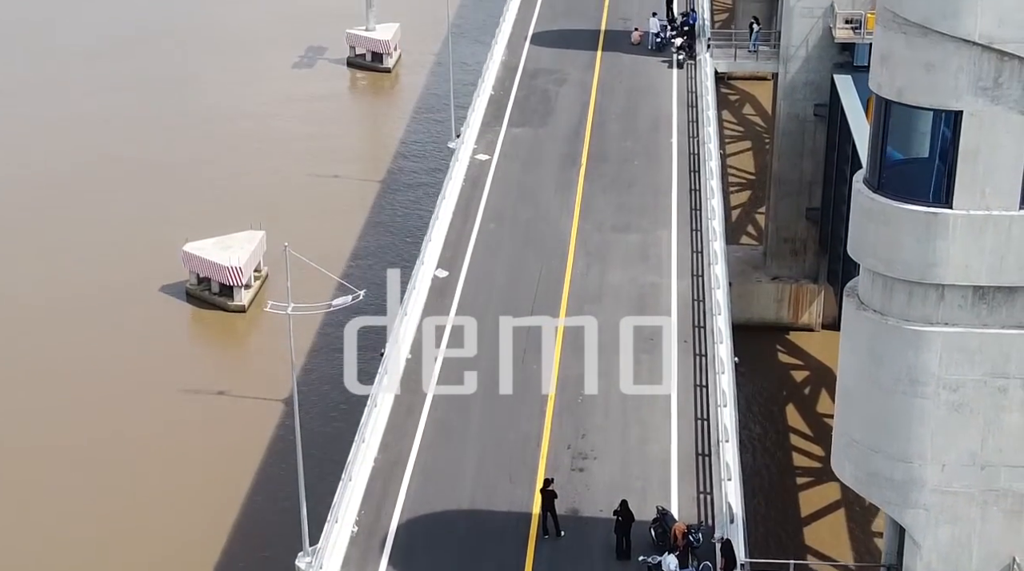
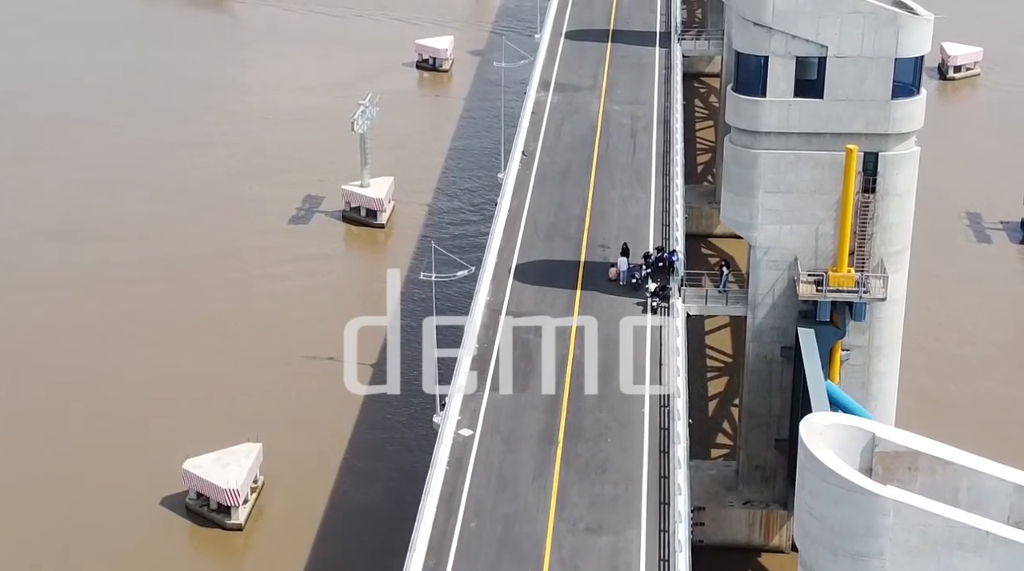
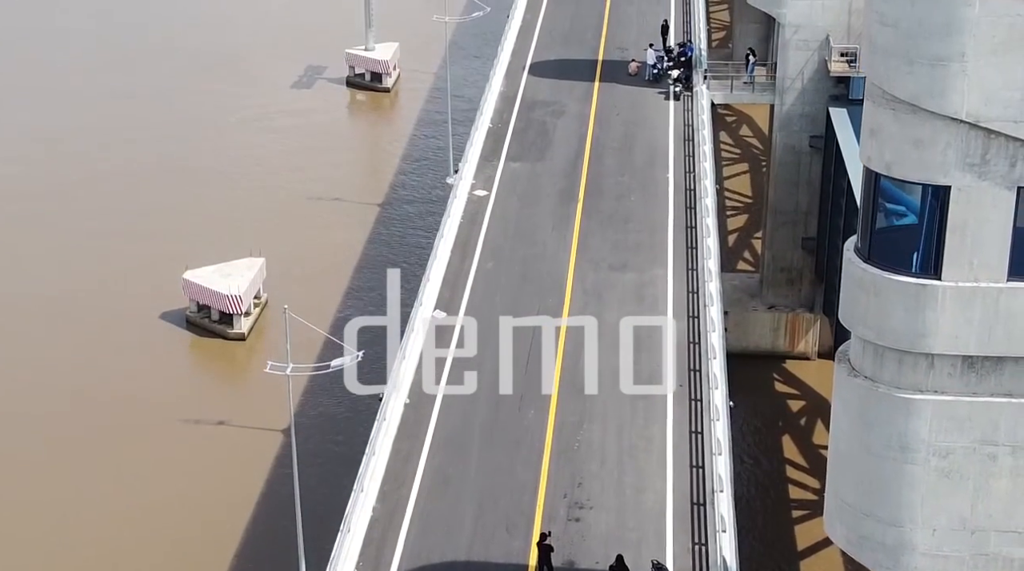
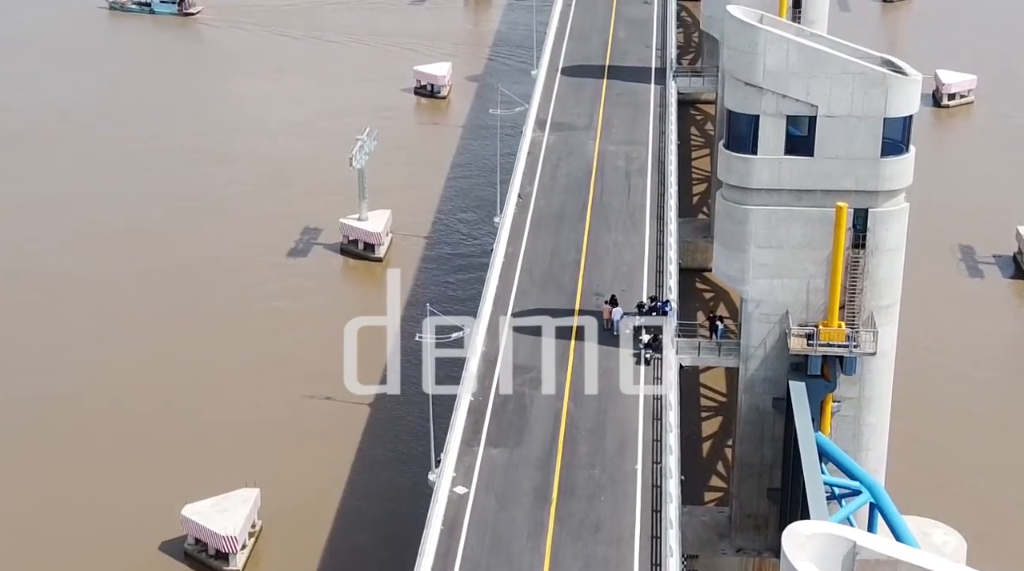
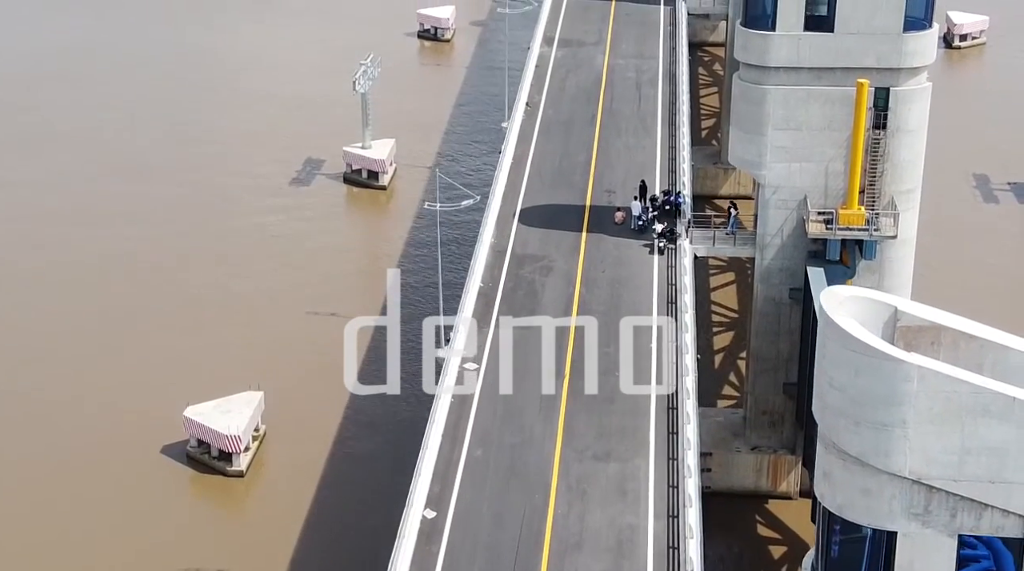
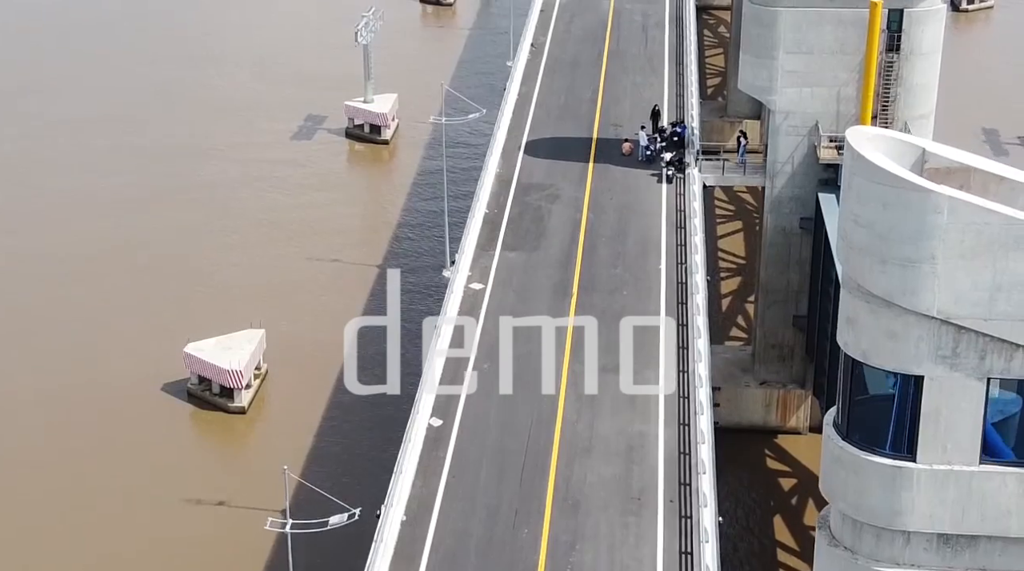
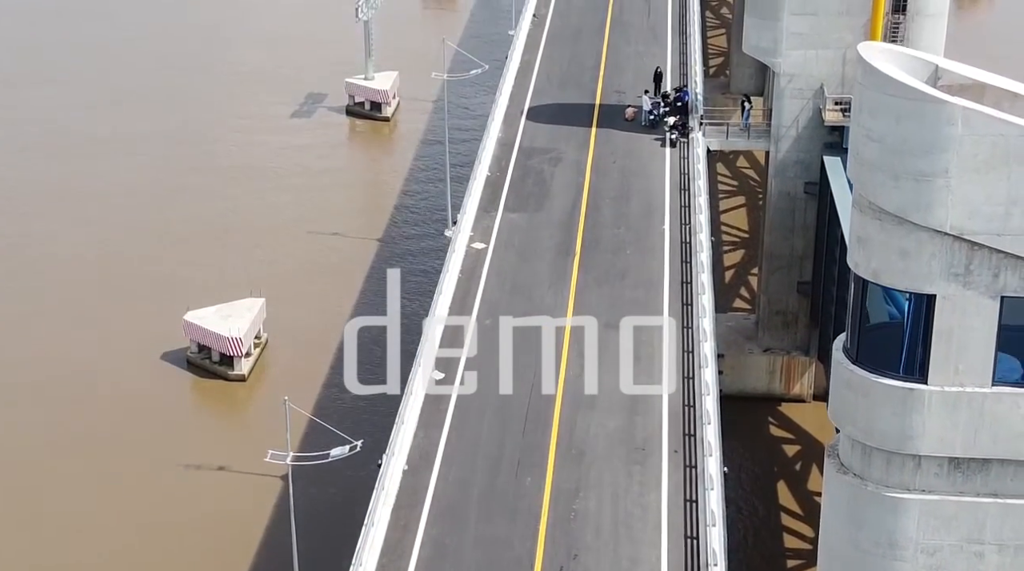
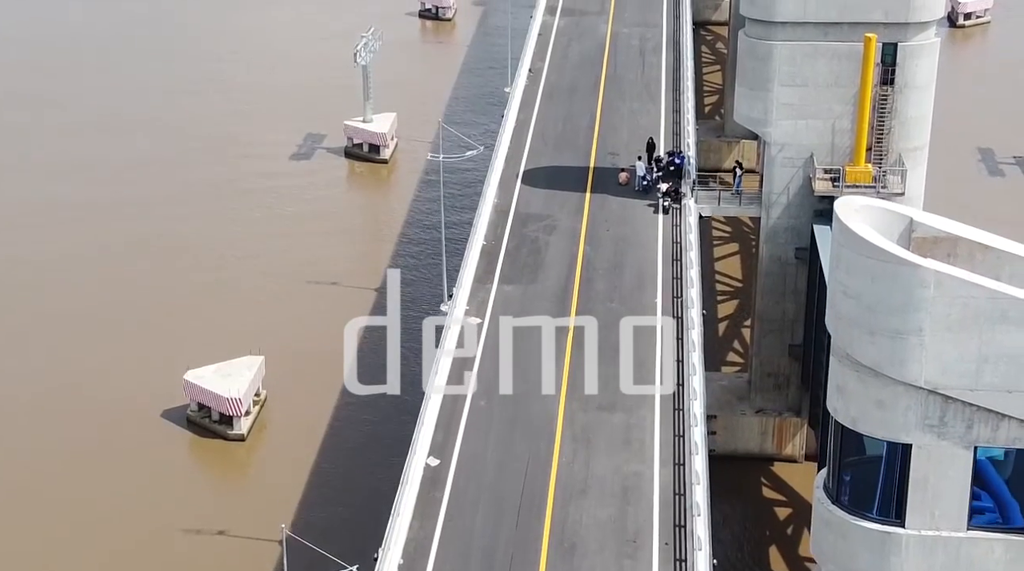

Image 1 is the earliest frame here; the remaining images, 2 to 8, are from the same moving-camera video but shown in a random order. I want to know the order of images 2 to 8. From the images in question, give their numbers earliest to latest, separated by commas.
3, 7, 6, 8, 5, 2, 4
